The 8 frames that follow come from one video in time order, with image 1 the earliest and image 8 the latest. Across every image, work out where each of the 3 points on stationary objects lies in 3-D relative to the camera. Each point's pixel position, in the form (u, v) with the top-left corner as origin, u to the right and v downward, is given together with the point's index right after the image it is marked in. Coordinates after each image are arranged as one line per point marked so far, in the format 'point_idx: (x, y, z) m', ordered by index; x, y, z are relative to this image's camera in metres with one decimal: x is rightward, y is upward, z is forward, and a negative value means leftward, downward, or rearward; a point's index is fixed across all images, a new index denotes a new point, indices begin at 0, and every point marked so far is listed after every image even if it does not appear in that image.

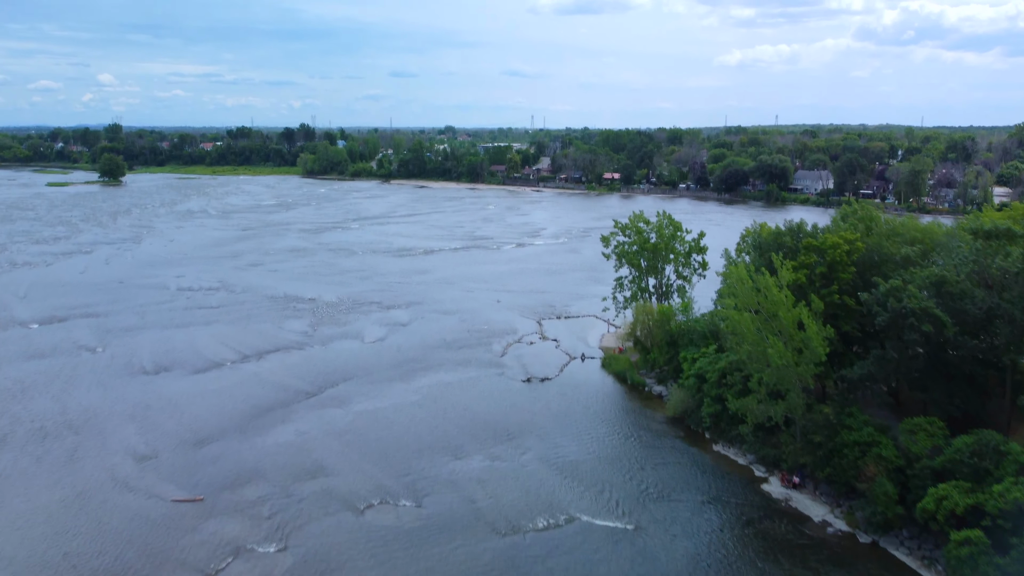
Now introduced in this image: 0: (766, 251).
0: (+6.1, +0.8, +19.5) m
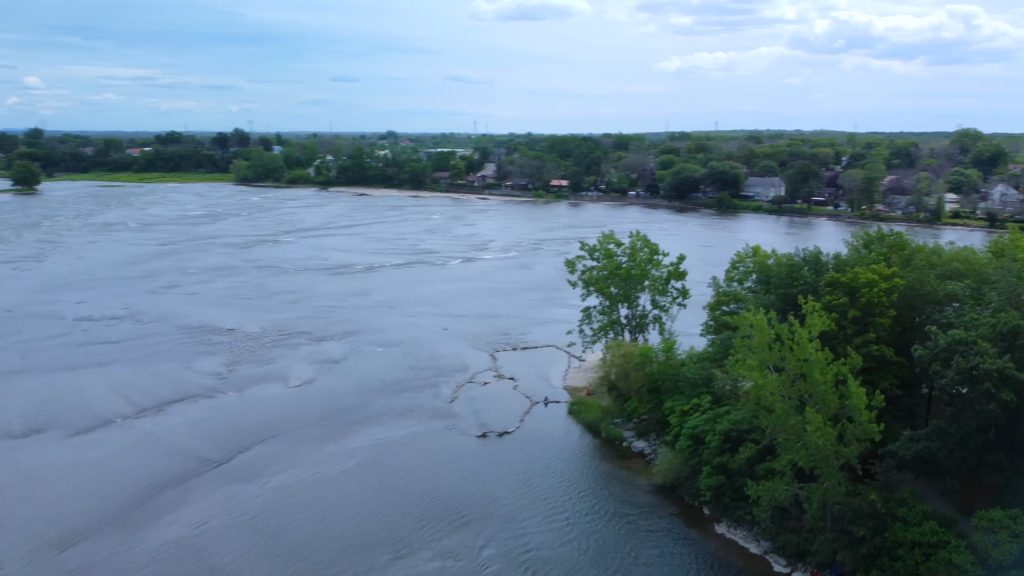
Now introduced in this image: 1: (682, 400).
0: (+5.2, 0.0, +16.0) m
1: (+3.9, -2.6, +18.7) m
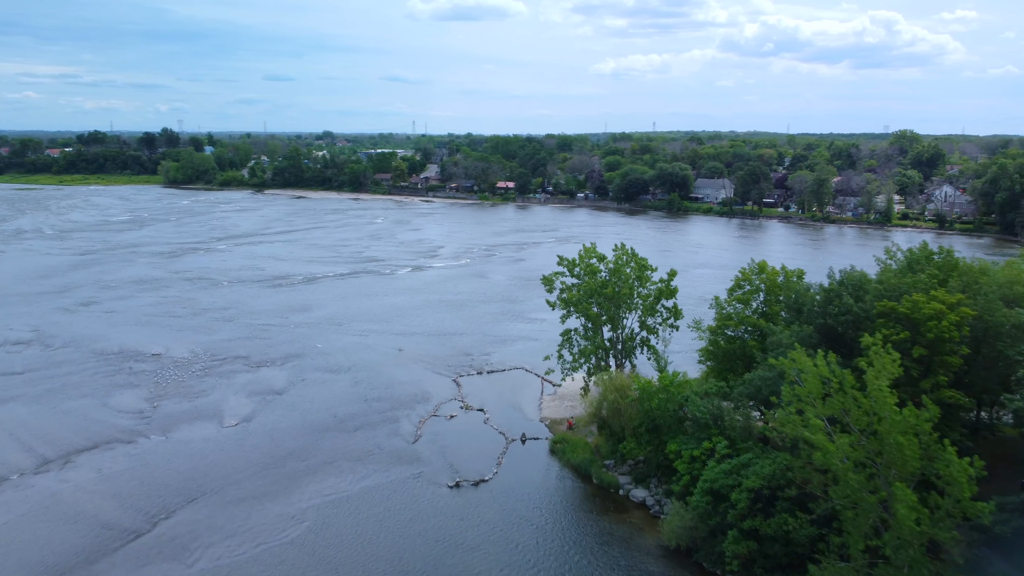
0: (+5.0, -0.5, +13.5) m
1: (+3.5, -3.1, +16.1) m
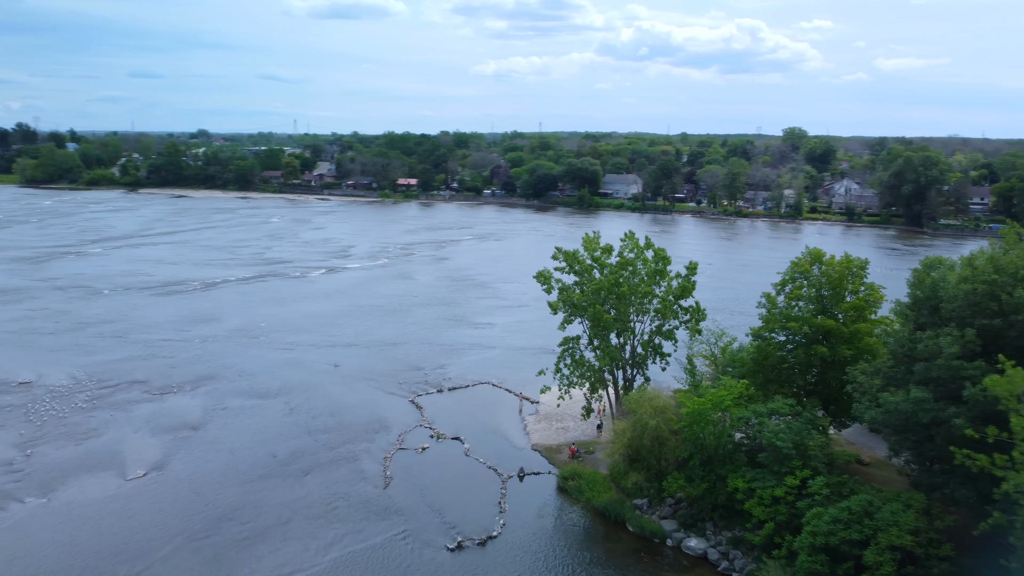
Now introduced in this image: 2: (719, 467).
0: (+5.7, -0.4, +10.3) m
1: (+4.0, -3.0, +12.7) m
2: (+3.5, -3.0, +13.7) m
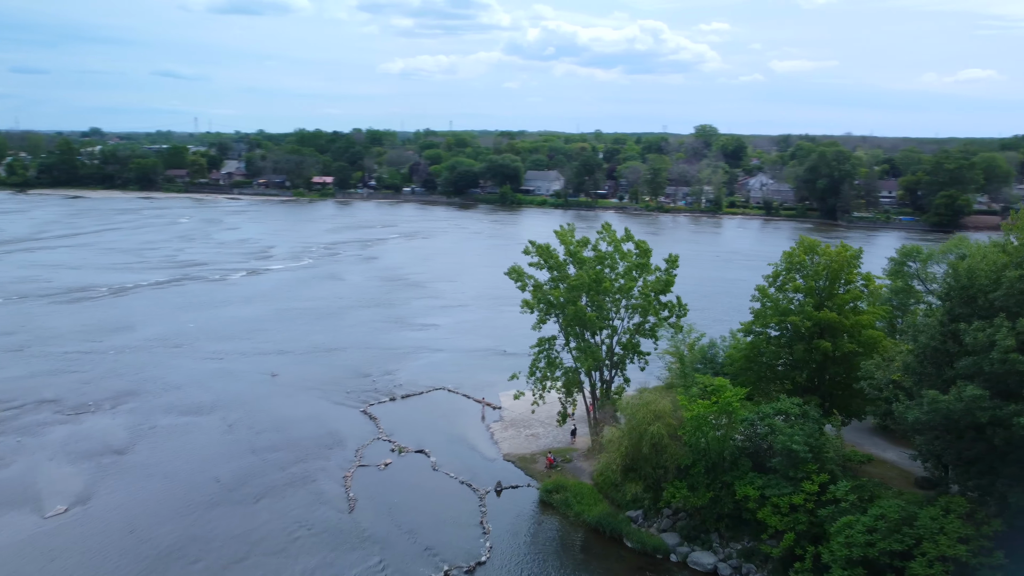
0: (+5.9, -0.2, +9.6) m
1: (+3.9, -2.9, +11.8) m
2: (+3.3, -2.9, +12.7) m
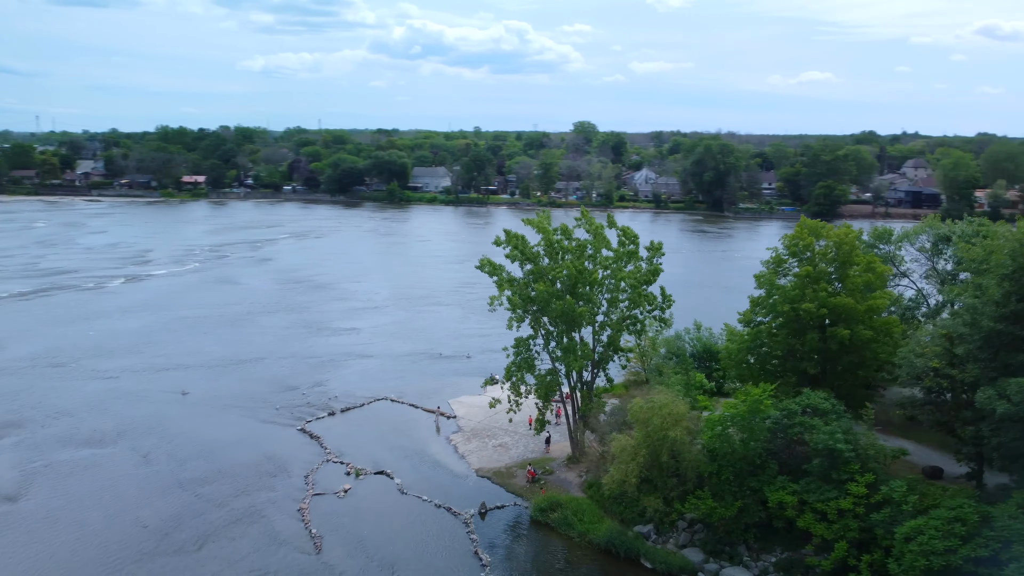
0: (+6.3, +0.1, +8.8) m
1: (+4.1, -2.7, +10.7) m
2: (+3.4, -2.7, +11.5) m
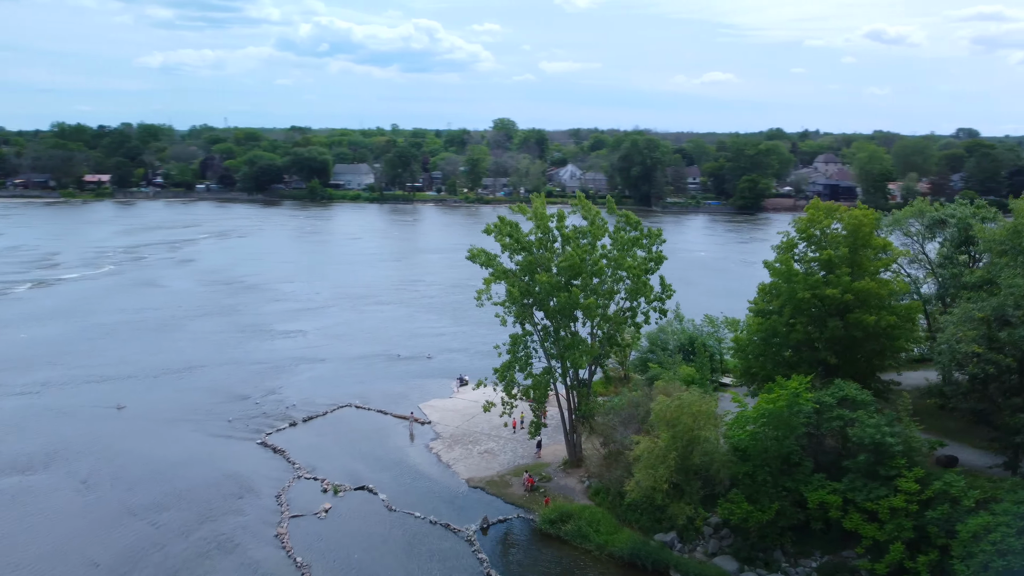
0: (+6.7, +0.3, +8.3) m
1: (+4.4, -2.5, +9.9) m
2: (+3.6, -2.5, +10.7) m
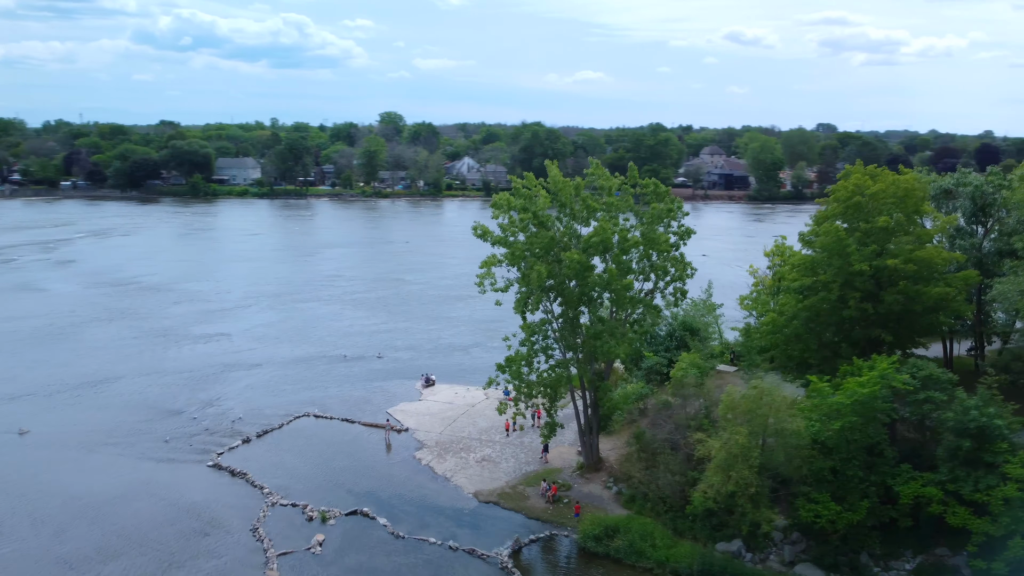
0: (+7.5, +0.8, +7.6) m
1: (+5.1, -2.1, +8.9) m
2: (+4.2, -2.1, +9.5) m
